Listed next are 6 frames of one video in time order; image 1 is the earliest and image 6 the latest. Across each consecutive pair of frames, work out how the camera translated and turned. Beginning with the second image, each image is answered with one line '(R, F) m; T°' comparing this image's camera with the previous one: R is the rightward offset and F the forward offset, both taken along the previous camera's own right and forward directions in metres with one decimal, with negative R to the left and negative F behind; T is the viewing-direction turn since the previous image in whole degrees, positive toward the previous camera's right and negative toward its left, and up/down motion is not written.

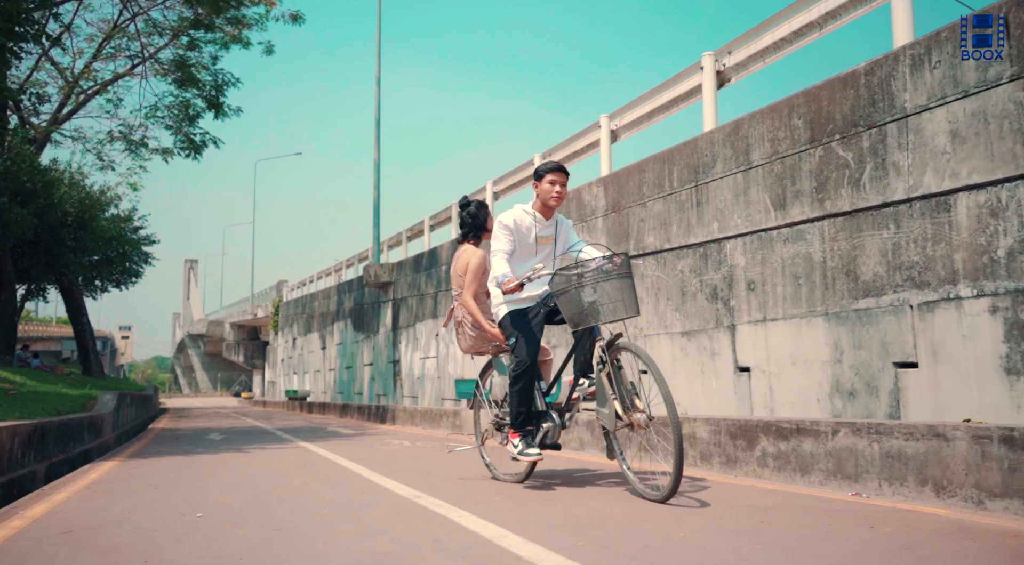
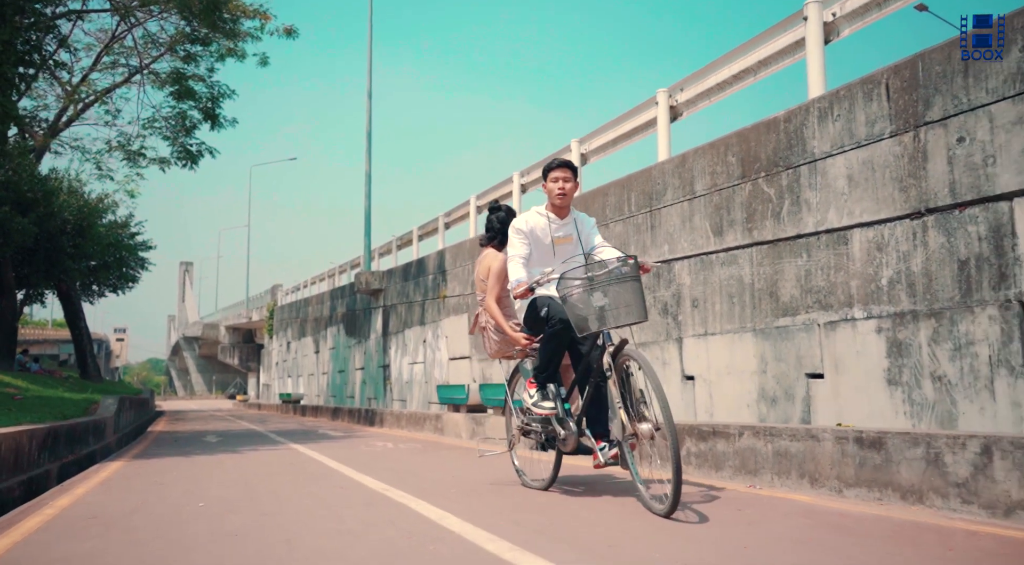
(+0.3, -0.8) m; 0°
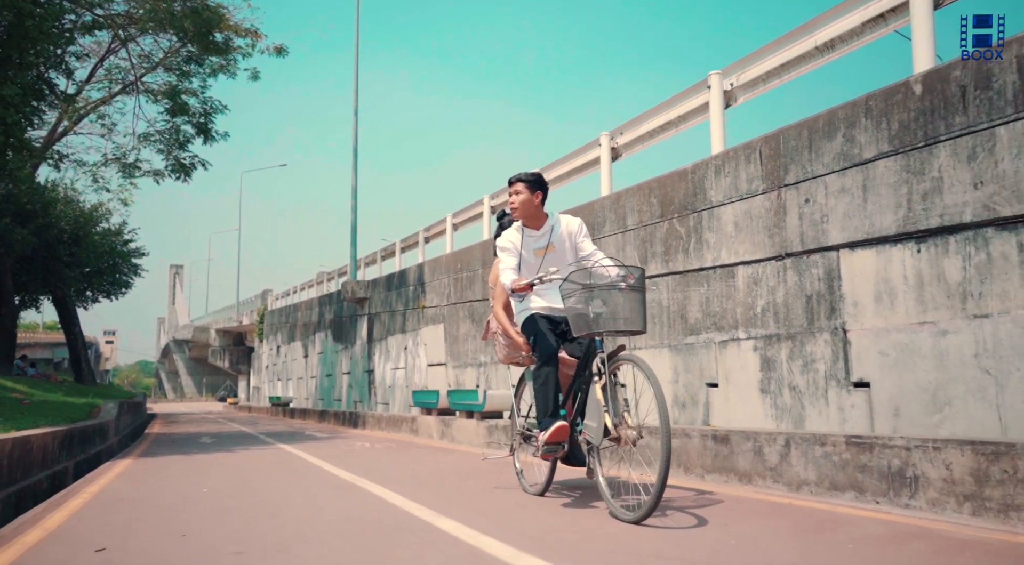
(+0.4, -1.2) m; +1°
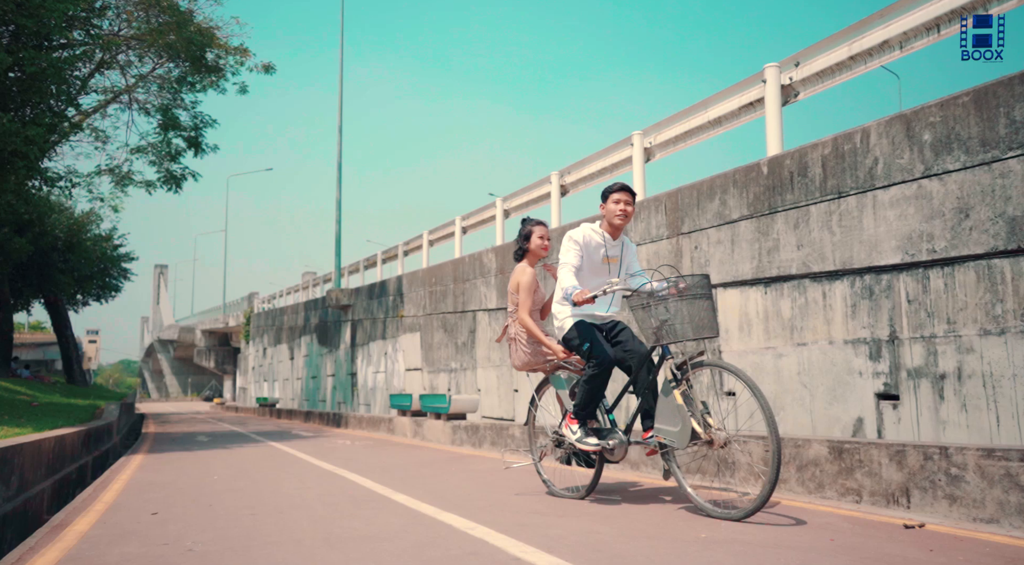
(+0.4, -1.5) m; +1°
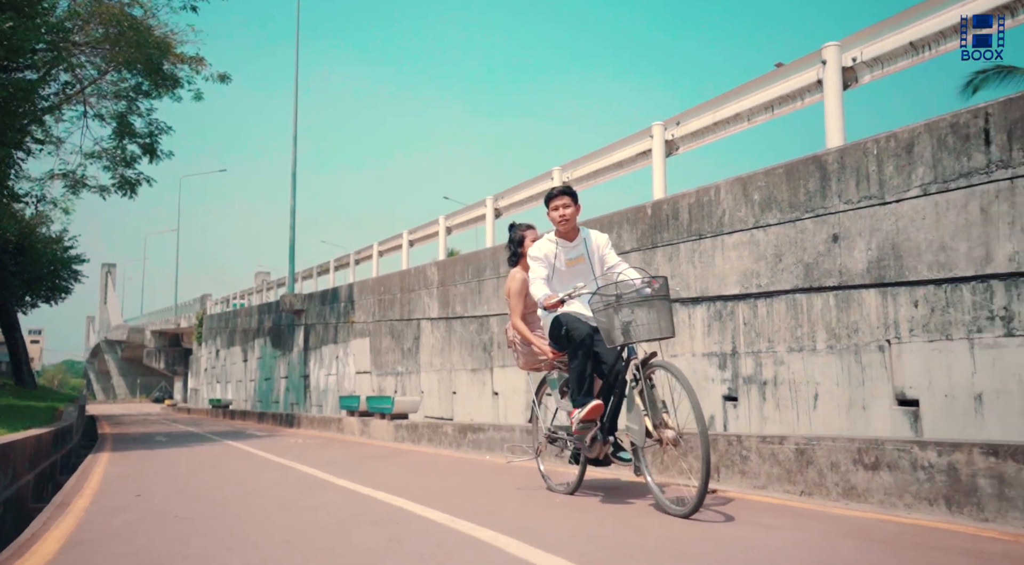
(+0.4, -1.2) m; +4°
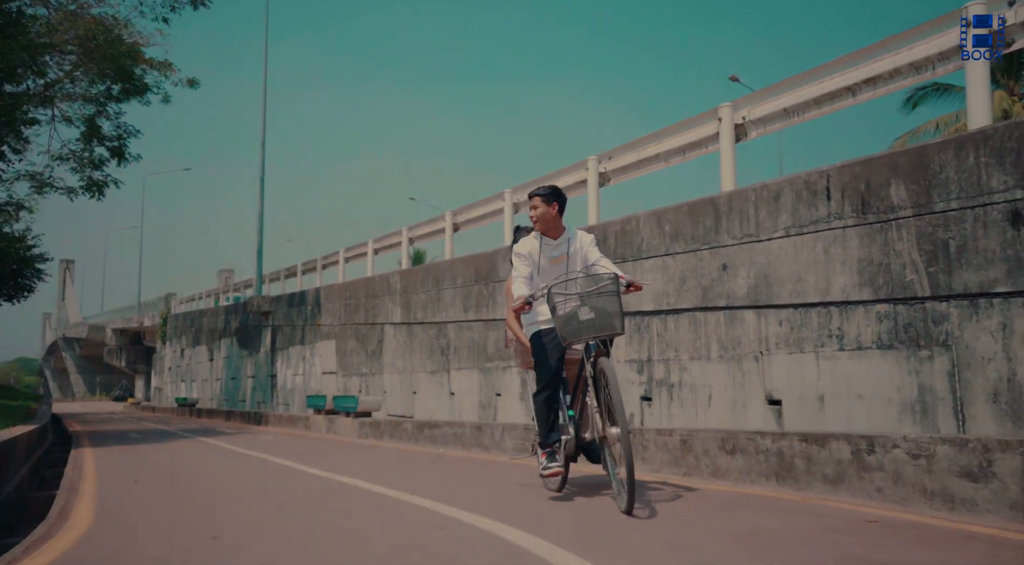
(+0.2, -1.1) m; +3°
